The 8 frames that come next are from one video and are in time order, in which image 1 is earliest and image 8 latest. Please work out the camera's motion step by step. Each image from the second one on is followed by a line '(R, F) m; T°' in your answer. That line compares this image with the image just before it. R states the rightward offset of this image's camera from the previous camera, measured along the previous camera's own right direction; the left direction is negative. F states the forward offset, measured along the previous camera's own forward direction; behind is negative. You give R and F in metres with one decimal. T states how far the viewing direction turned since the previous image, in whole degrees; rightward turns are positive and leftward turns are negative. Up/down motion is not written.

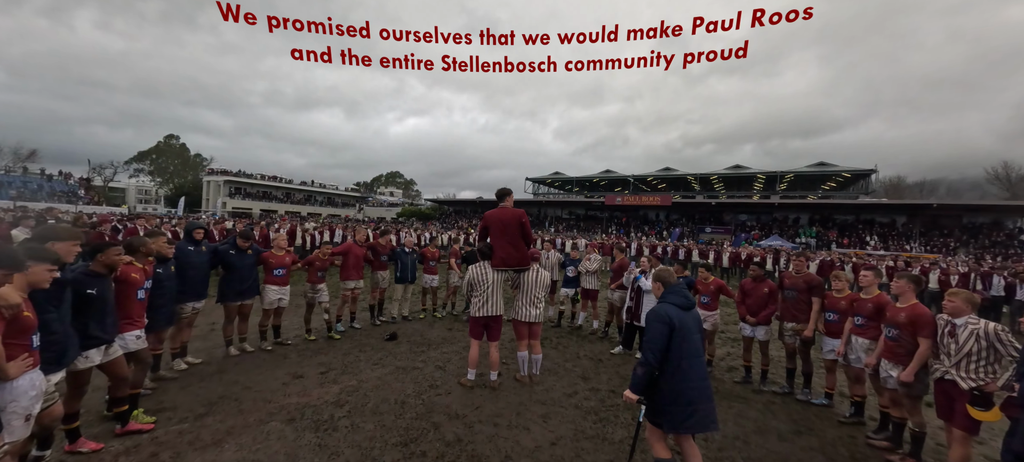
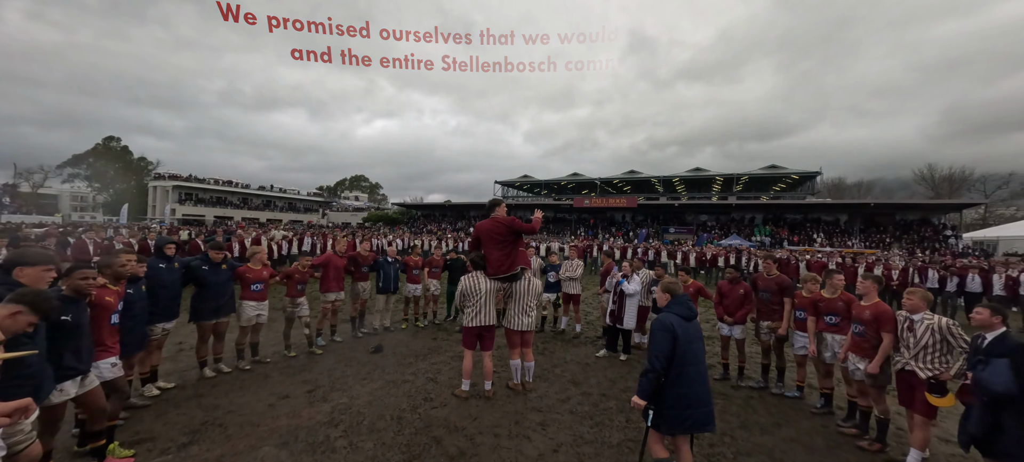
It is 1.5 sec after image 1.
(-0.3, 0.0) m; +5°
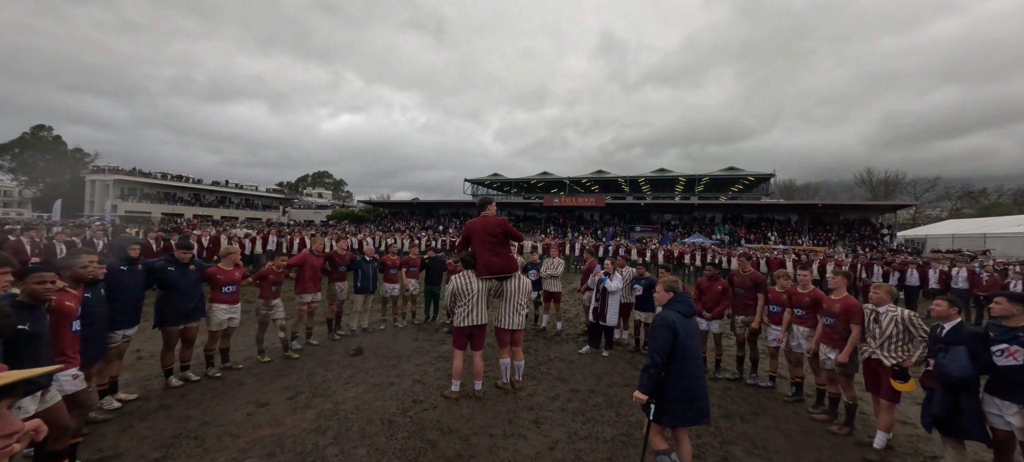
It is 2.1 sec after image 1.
(-0.3, 0.0) m; +5°
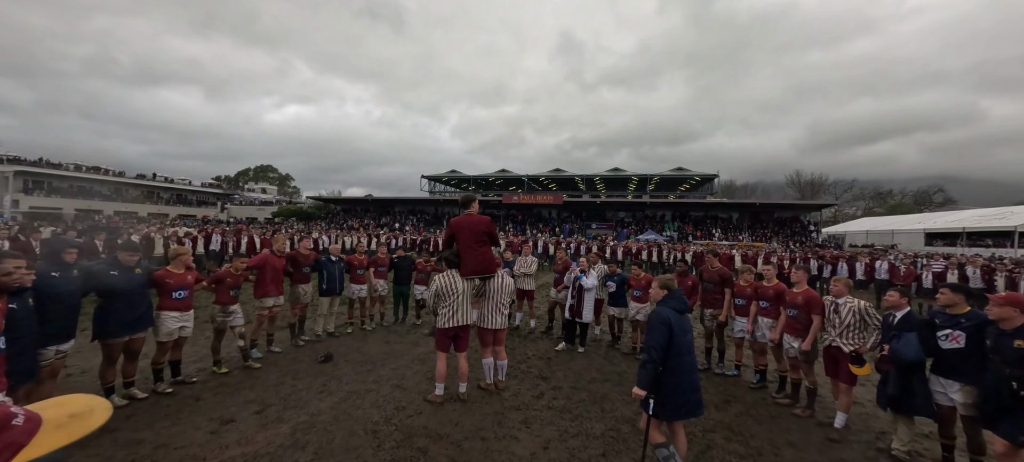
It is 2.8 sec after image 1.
(-0.4, +0.1) m; +6°
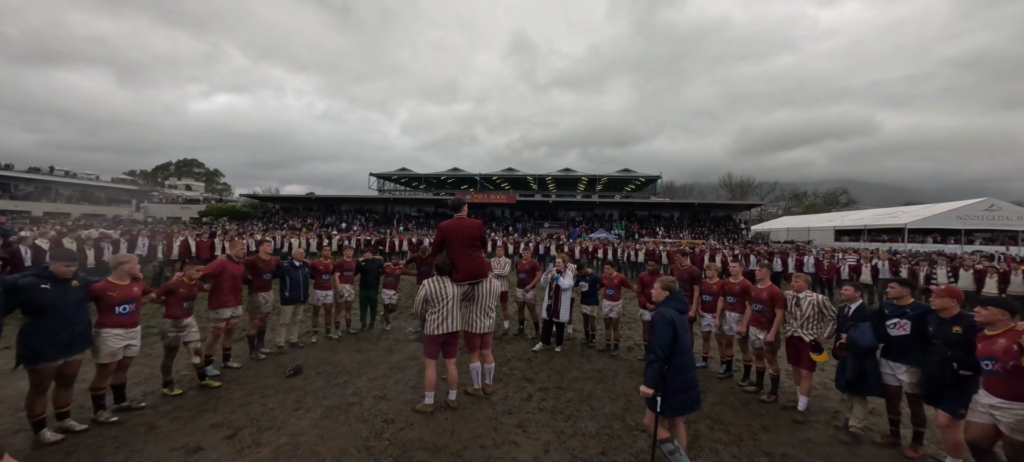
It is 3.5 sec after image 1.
(-0.5, +0.1) m; +7°
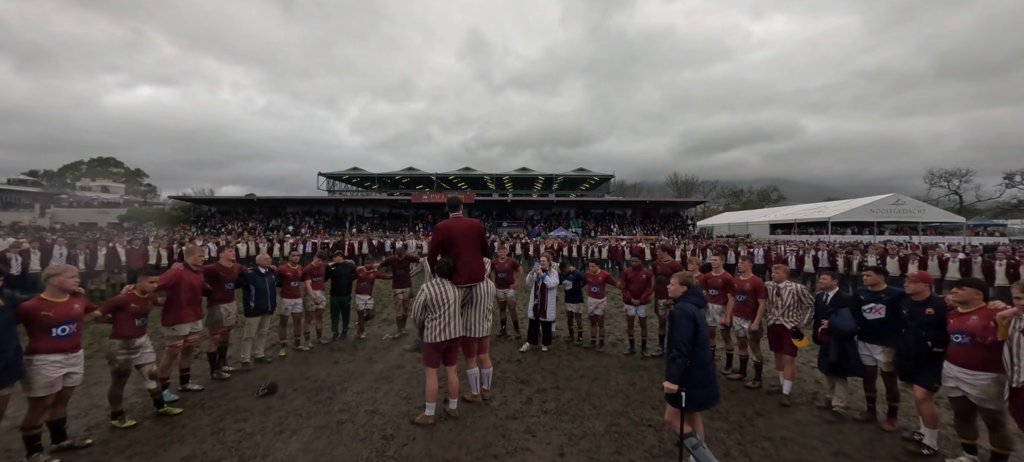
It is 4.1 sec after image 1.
(-0.6, +0.2) m; +7°
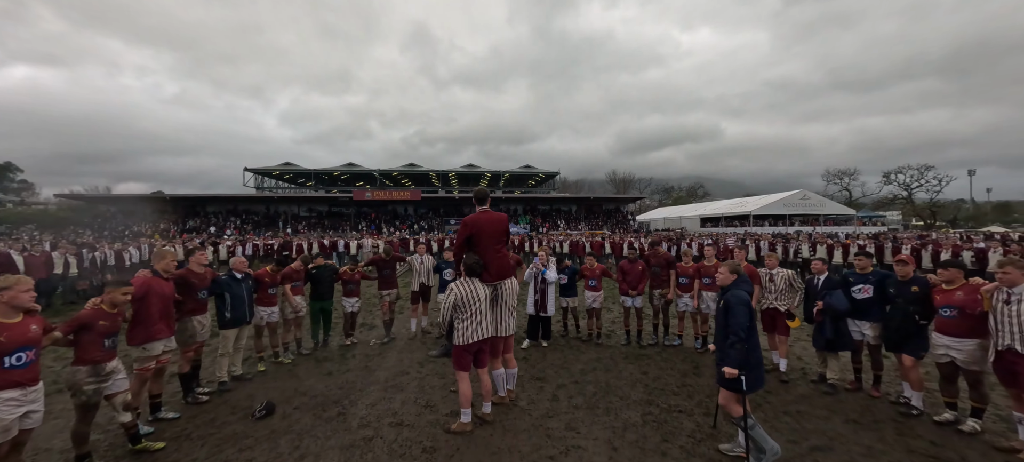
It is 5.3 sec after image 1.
(-1.1, +0.3) m; +9°
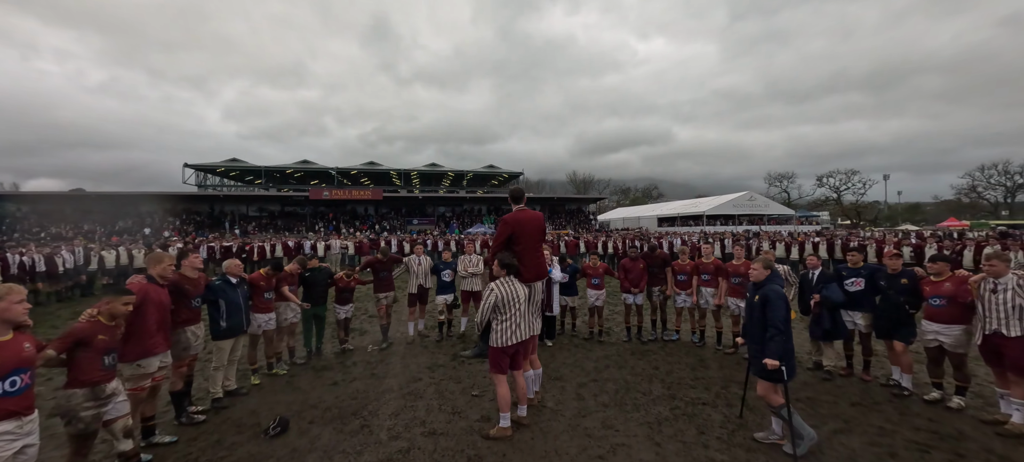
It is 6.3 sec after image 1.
(-0.9, +0.1) m; +6°
